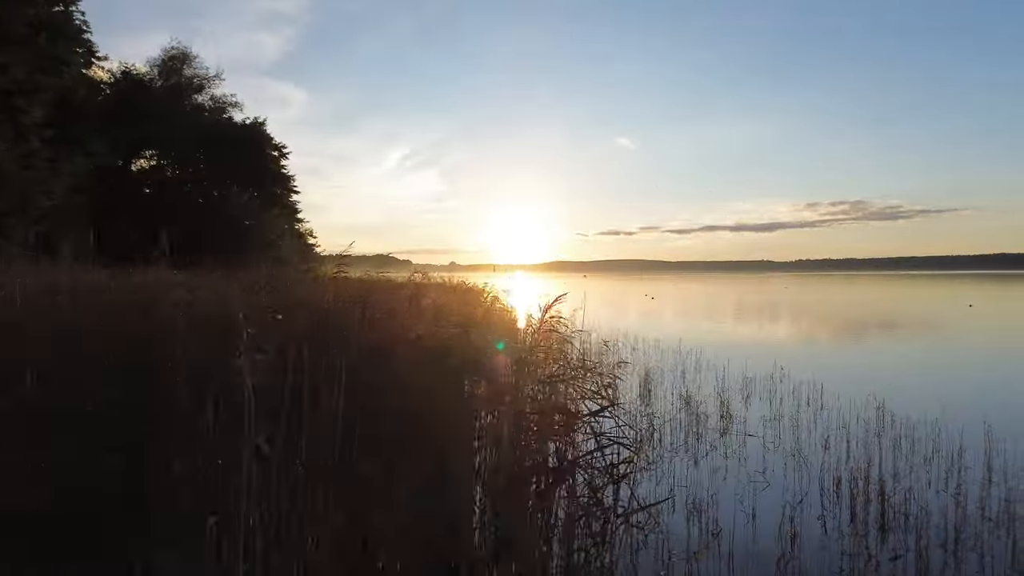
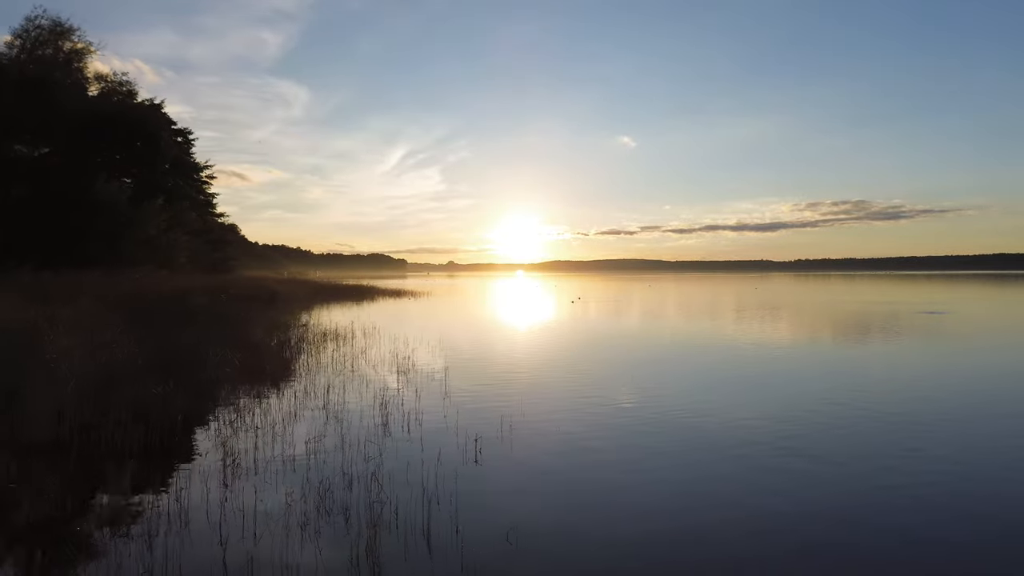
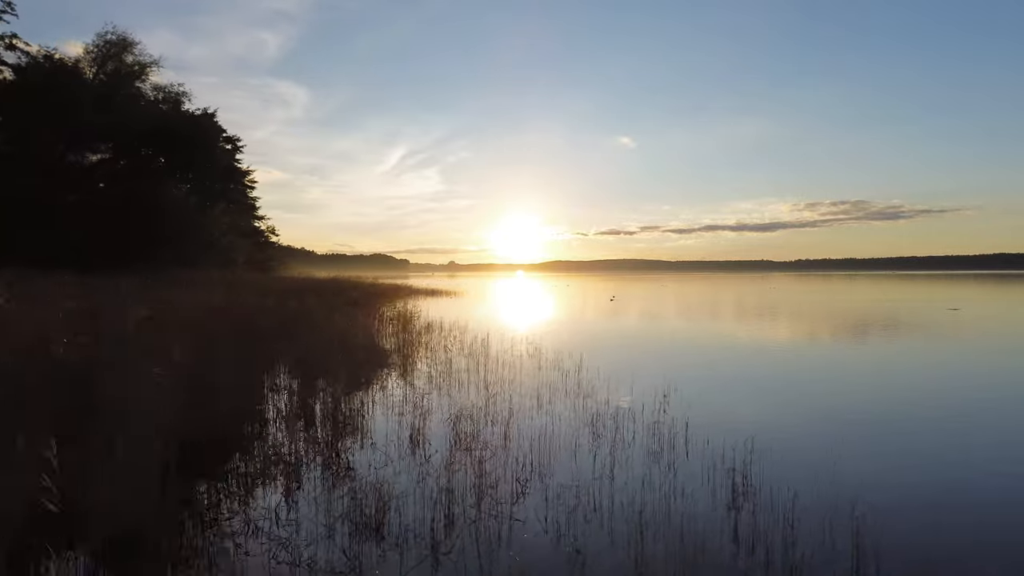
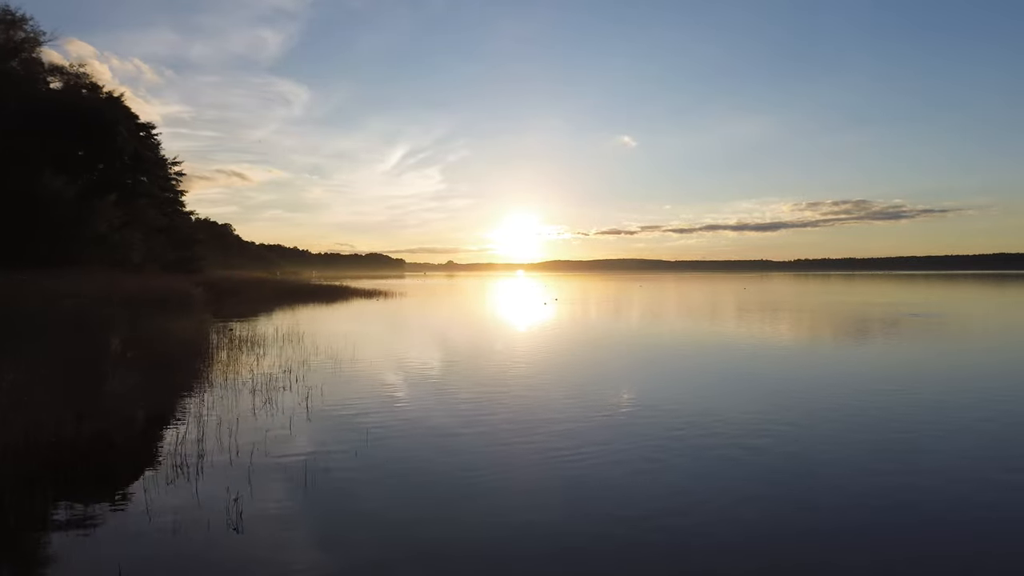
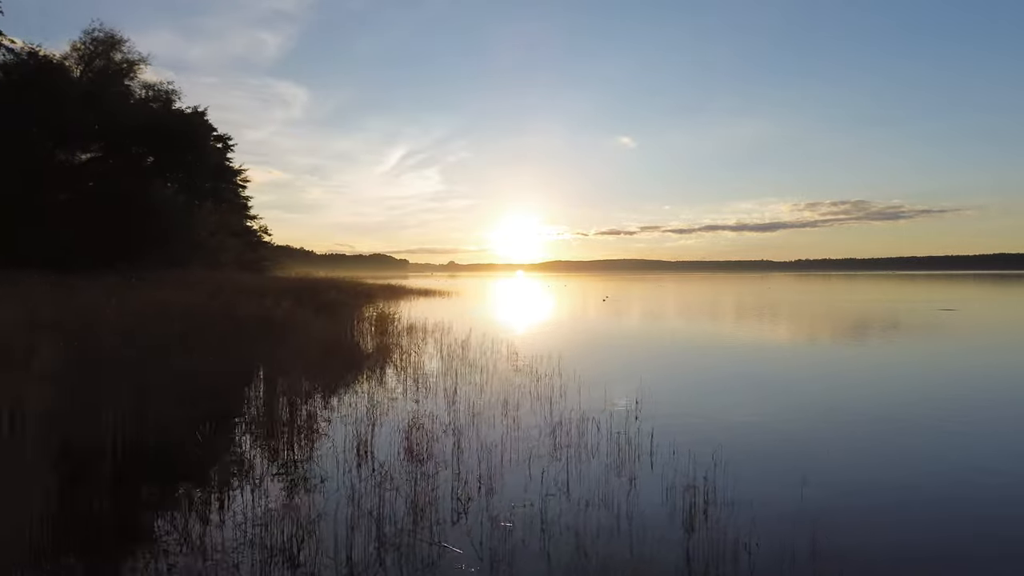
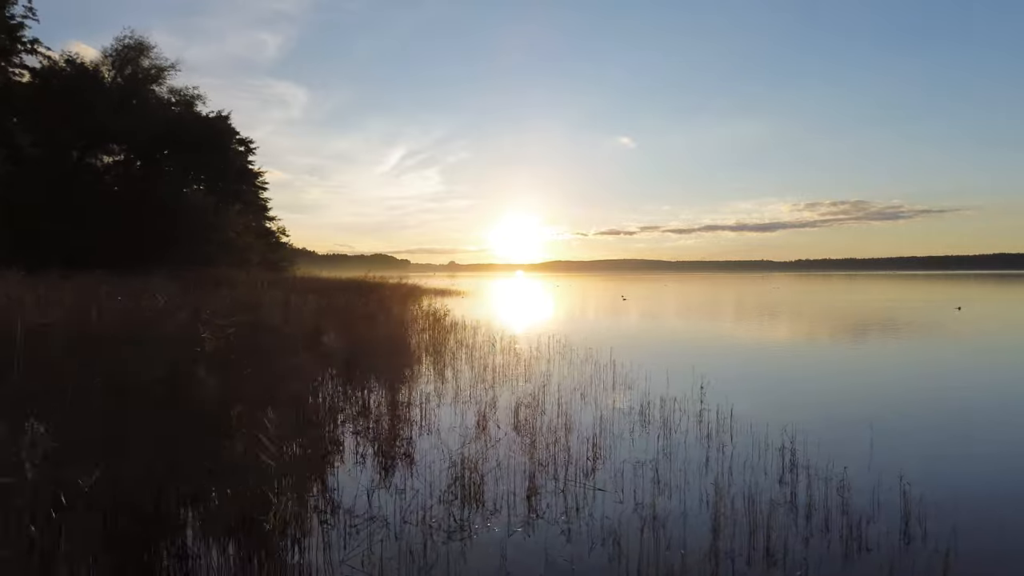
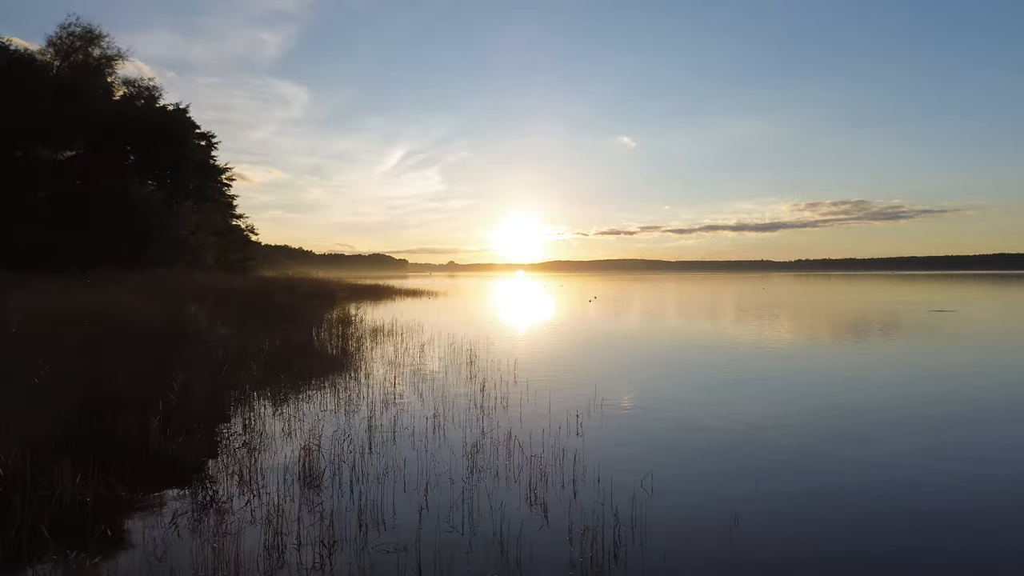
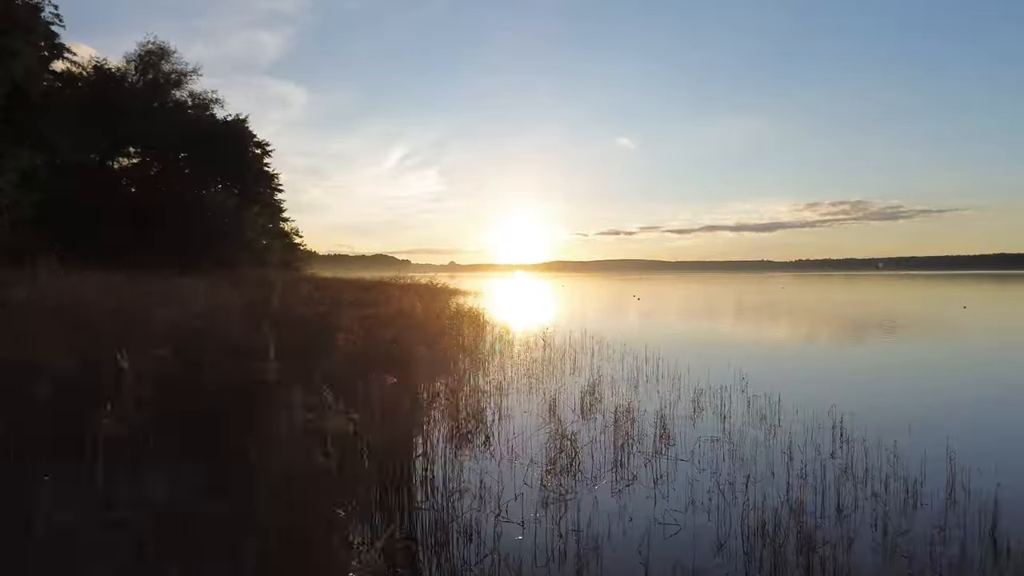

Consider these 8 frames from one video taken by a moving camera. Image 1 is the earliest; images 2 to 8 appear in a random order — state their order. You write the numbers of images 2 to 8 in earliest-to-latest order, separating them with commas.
8, 6, 3, 5, 7, 2, 4
